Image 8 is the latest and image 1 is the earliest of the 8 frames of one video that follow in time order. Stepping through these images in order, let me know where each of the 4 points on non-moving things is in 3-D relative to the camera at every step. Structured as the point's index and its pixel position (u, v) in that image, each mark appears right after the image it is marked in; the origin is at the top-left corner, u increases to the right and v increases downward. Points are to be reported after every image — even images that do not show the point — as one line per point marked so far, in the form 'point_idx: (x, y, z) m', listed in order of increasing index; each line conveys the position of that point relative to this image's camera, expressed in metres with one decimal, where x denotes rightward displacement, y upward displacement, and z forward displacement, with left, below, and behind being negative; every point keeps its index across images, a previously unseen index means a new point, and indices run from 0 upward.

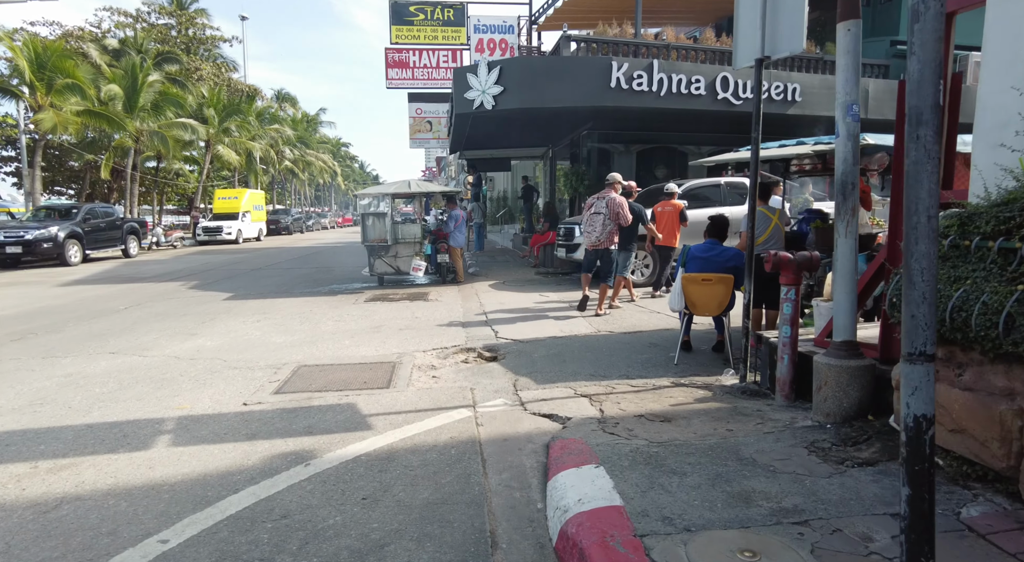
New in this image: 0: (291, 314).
0: (-3.4, -0.5, +9.0) m
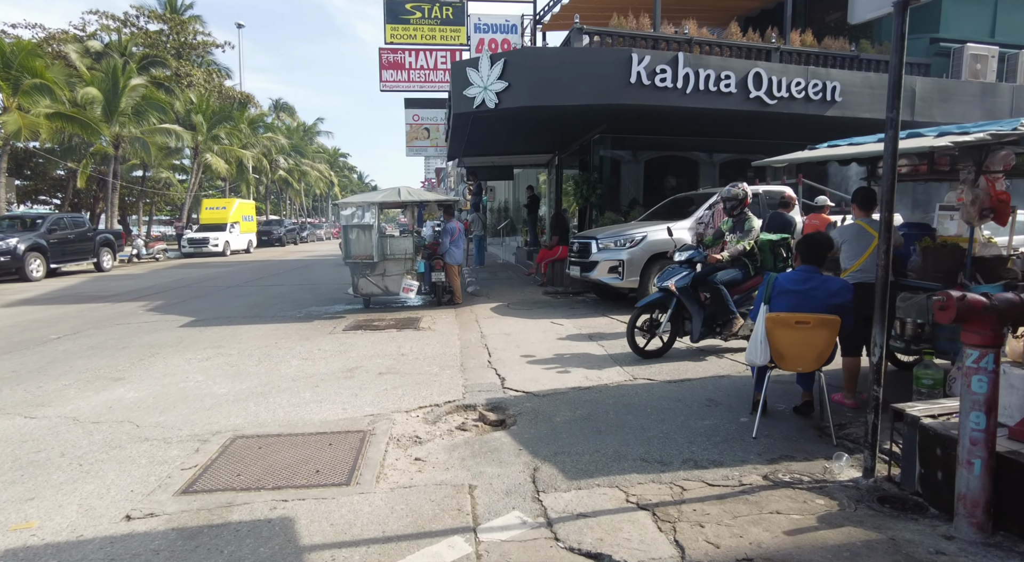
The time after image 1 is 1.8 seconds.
0: (-3.3, -0.9, +7.5) m
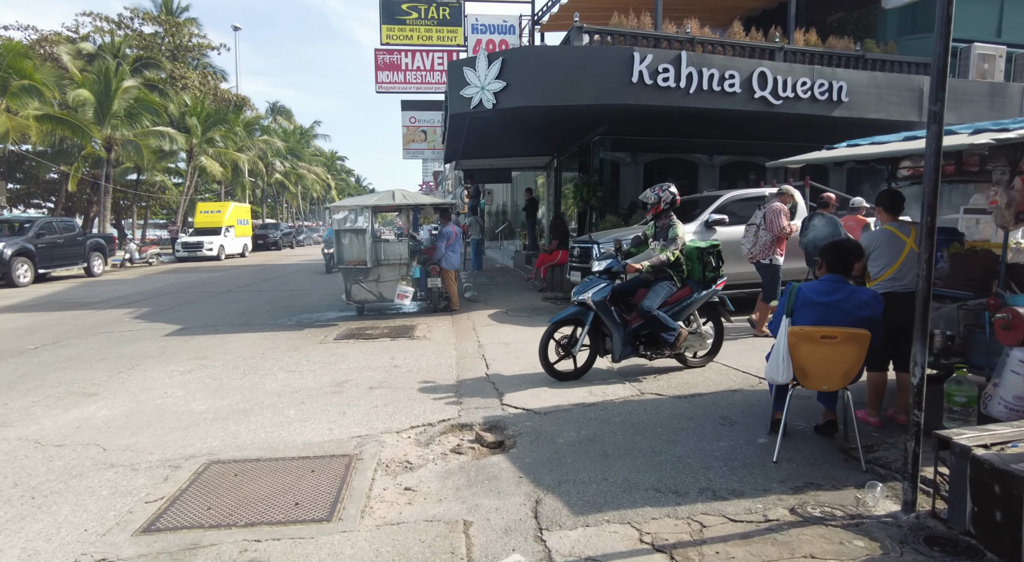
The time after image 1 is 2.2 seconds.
0: (-3.3, -1.0, +7.1) m
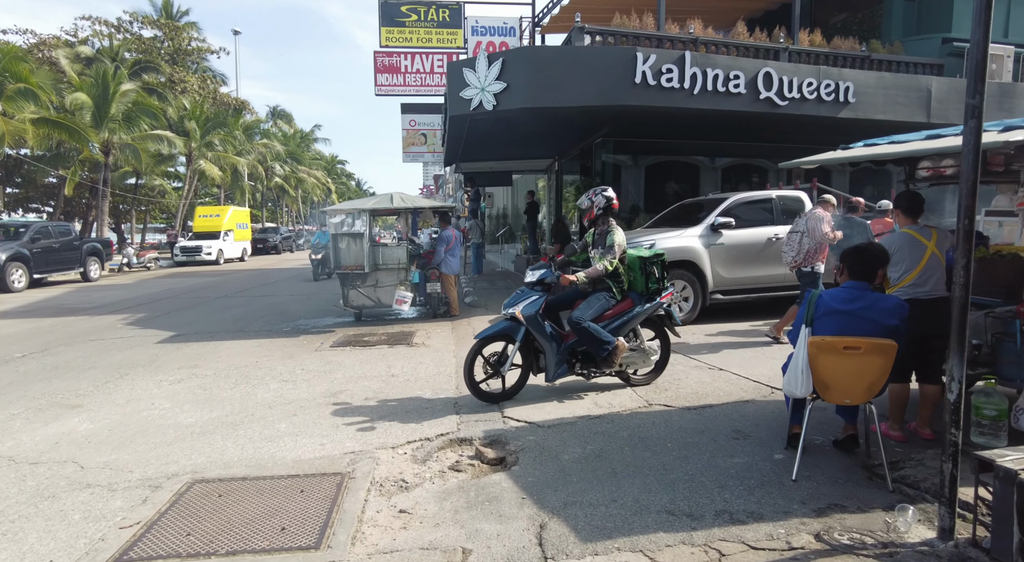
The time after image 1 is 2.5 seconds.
0: (-3.3, -1.0, +6.9) m
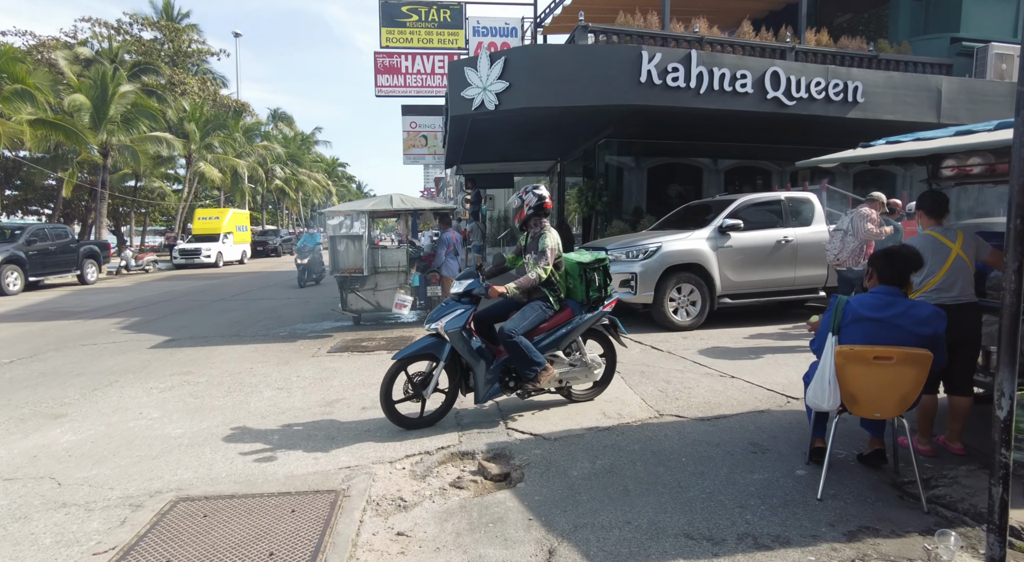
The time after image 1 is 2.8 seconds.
0: (-3.3, -1.1, +6.6) m
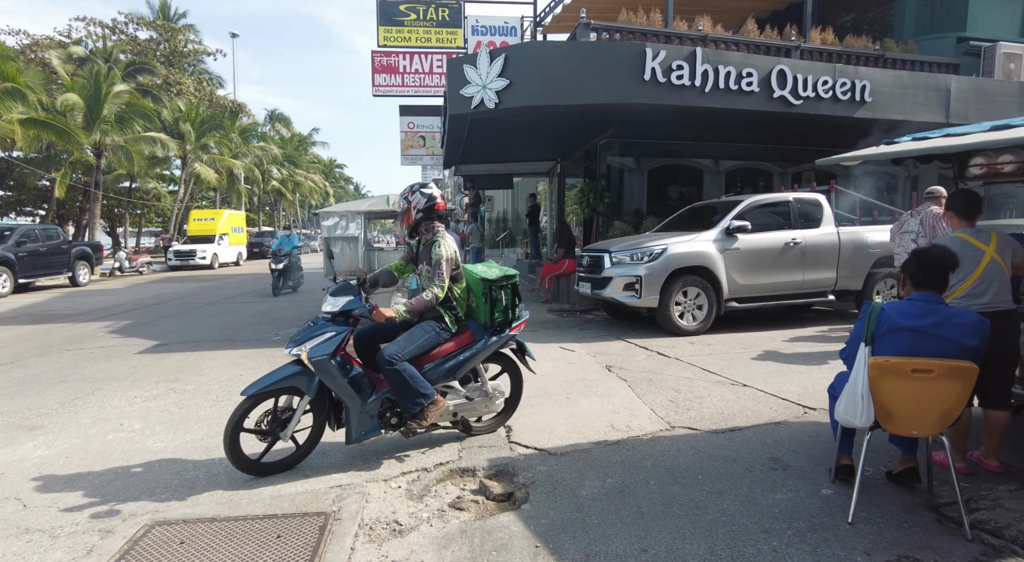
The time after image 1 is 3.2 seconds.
0: (-3.3, -1.1, +6.4) m
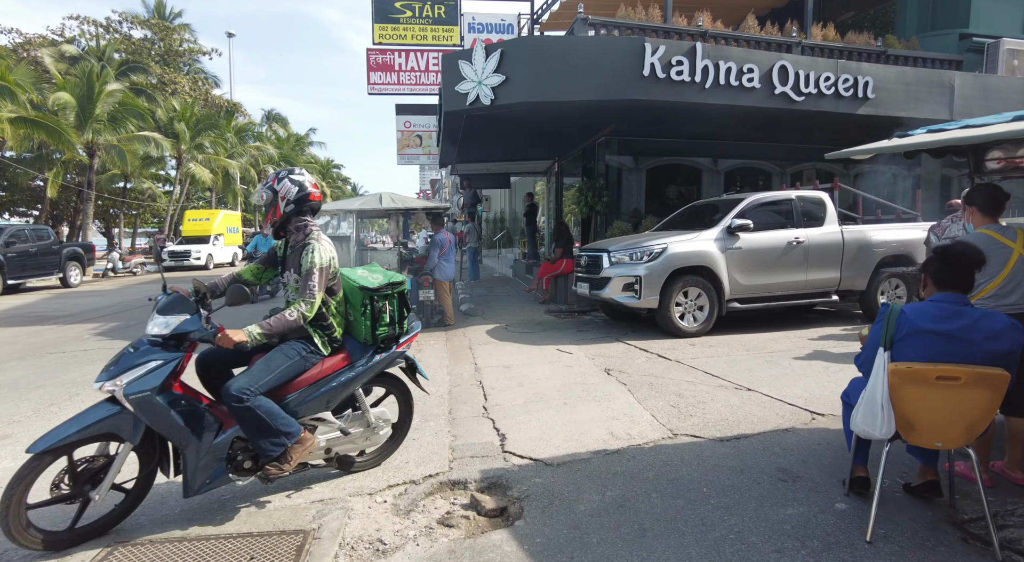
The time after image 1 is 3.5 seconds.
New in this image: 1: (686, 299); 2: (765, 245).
0: (-3.3, -1.1, +6.1) m
1: (+2.4, -0.3, +8.1) m
2: (+3.6, +0.5, +8.3) m
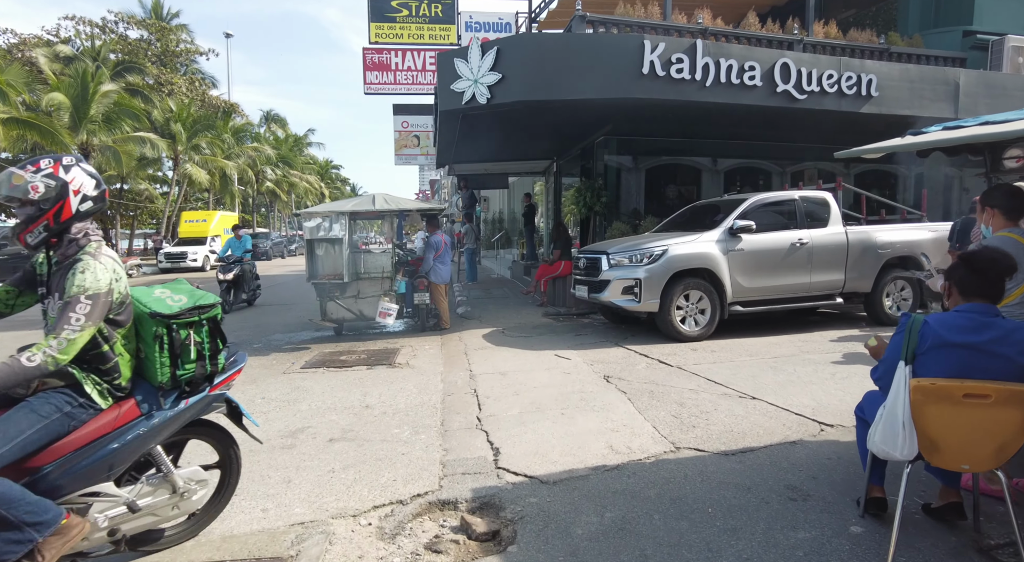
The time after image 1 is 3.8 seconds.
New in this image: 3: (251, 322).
0: (-3.3, -1.2, +5.9) m
1: (+2.4, -0.3, +7.9) m
2: (+3.6, +0.5, +8.1) m
3: (-4.8, -0.8, +10.8) m
